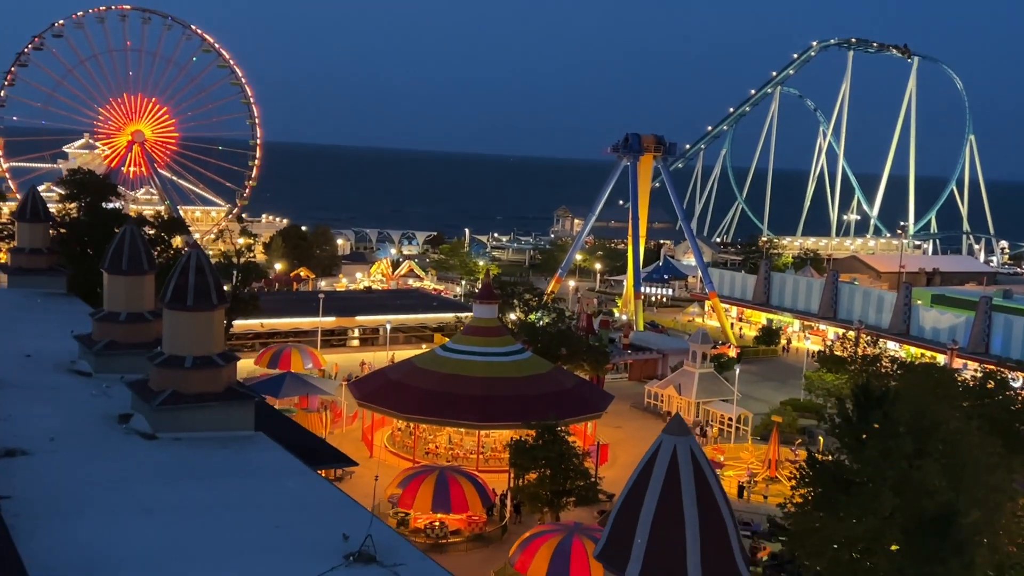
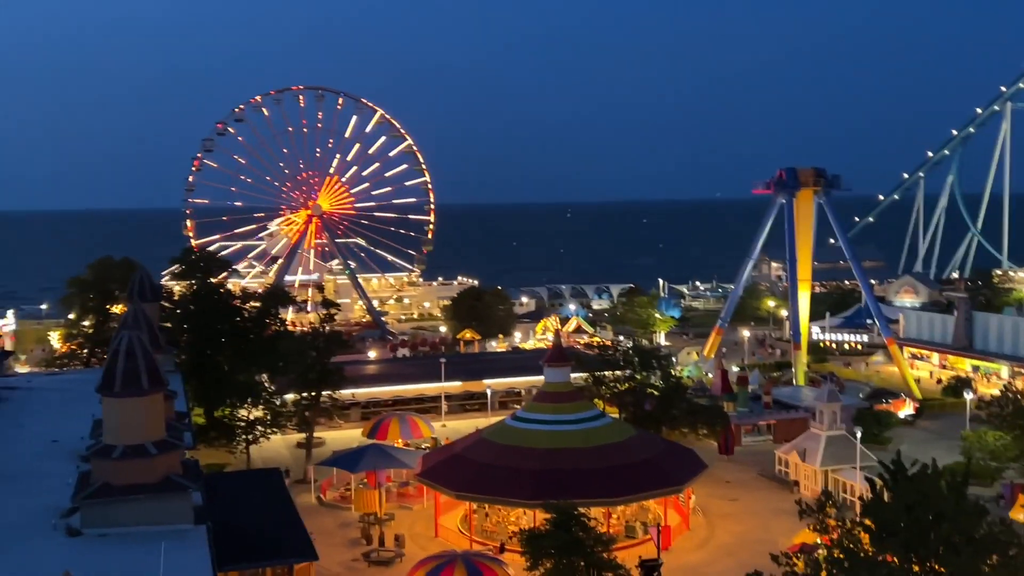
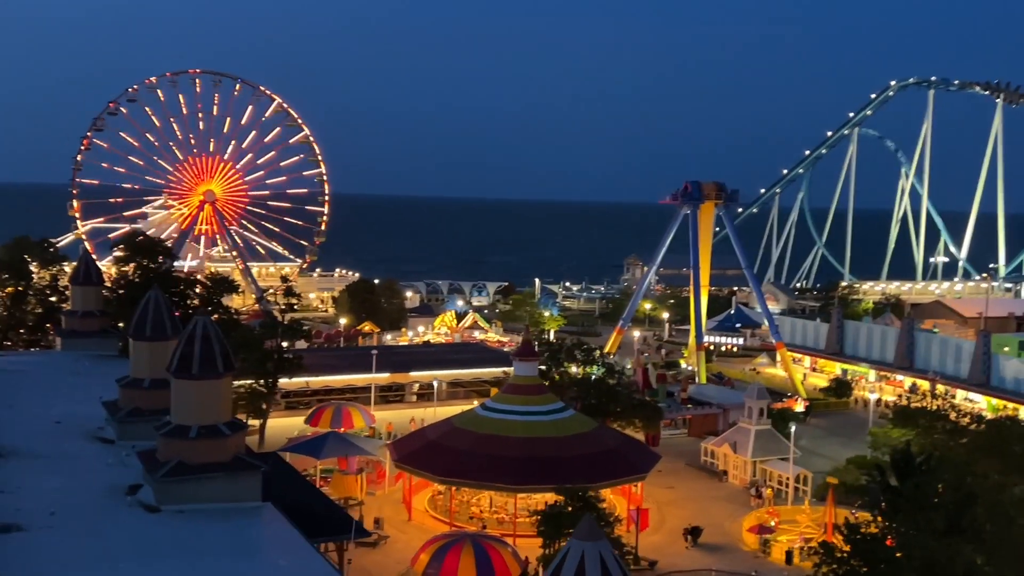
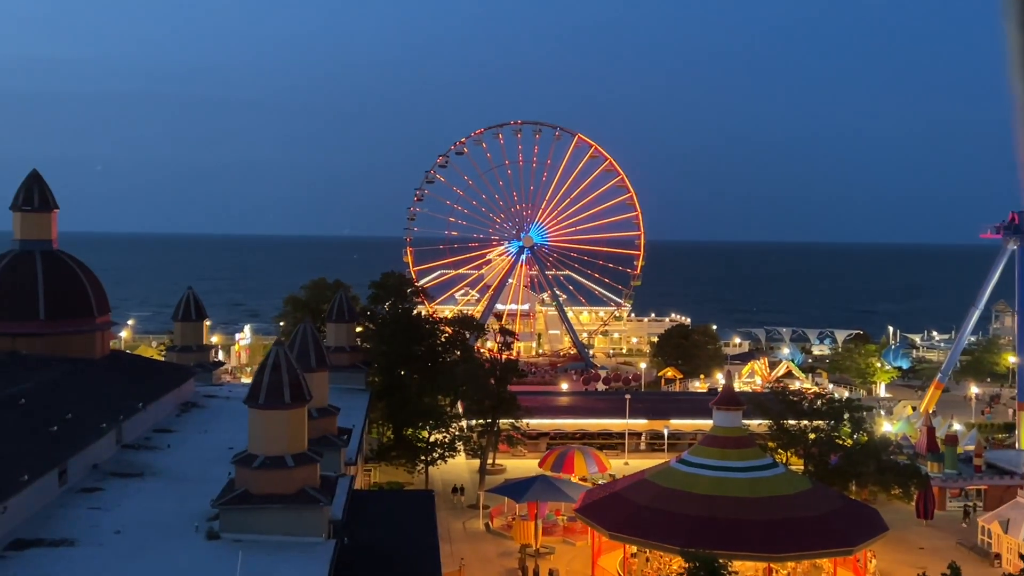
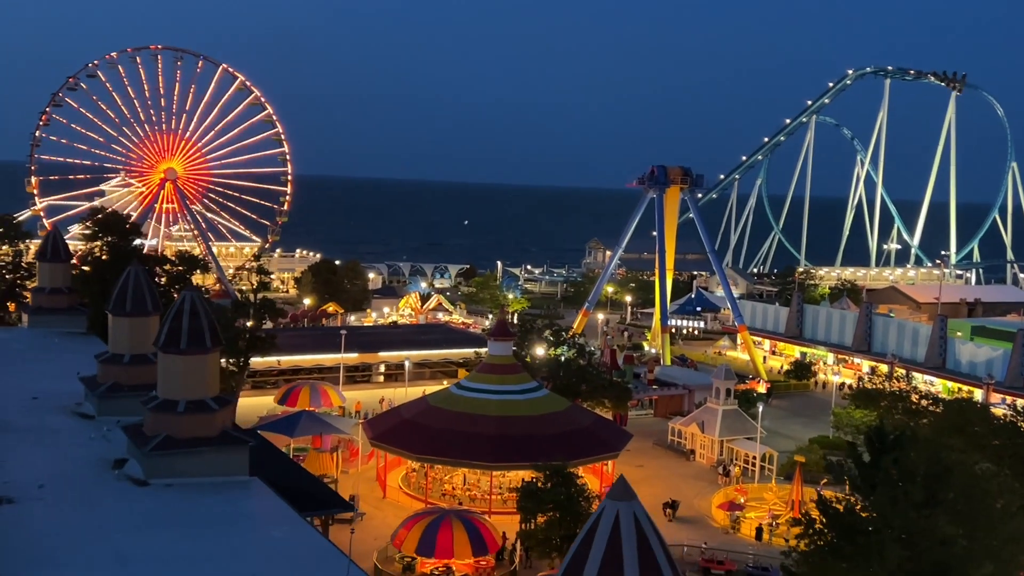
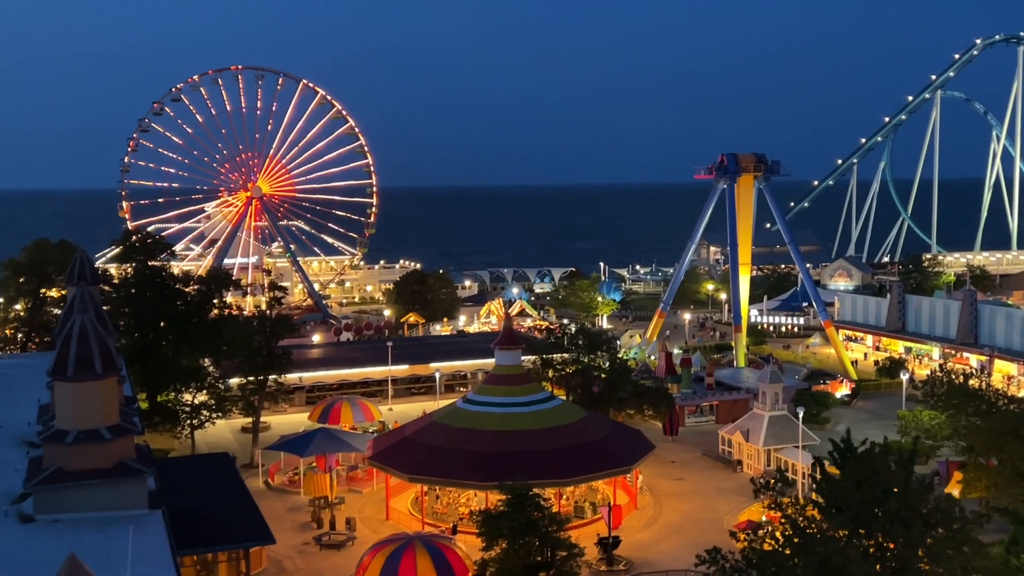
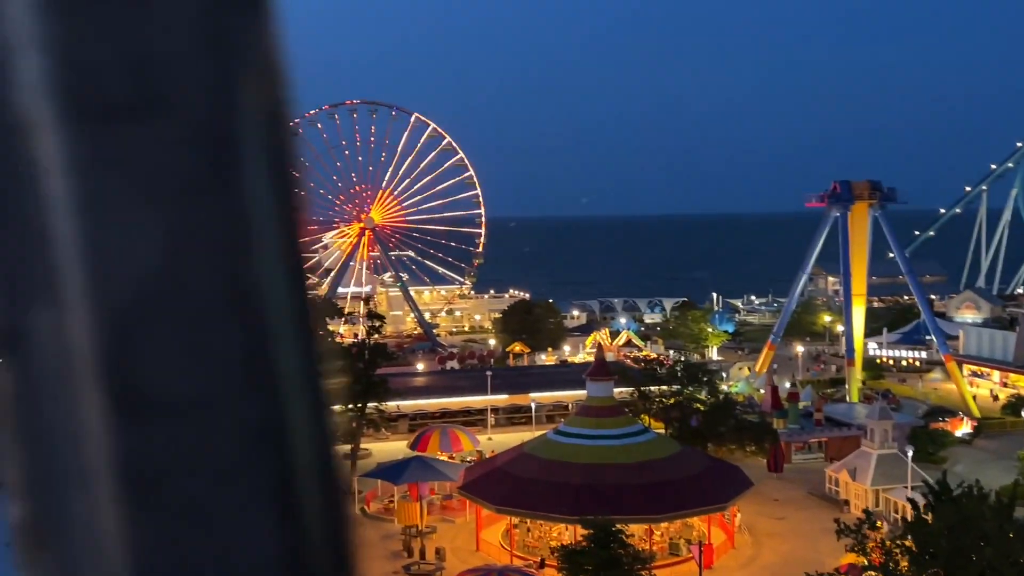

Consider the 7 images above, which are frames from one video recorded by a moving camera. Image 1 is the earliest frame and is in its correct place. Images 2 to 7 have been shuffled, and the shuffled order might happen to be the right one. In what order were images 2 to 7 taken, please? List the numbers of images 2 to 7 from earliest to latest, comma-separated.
5, 3, 6, 2, 7, 4
